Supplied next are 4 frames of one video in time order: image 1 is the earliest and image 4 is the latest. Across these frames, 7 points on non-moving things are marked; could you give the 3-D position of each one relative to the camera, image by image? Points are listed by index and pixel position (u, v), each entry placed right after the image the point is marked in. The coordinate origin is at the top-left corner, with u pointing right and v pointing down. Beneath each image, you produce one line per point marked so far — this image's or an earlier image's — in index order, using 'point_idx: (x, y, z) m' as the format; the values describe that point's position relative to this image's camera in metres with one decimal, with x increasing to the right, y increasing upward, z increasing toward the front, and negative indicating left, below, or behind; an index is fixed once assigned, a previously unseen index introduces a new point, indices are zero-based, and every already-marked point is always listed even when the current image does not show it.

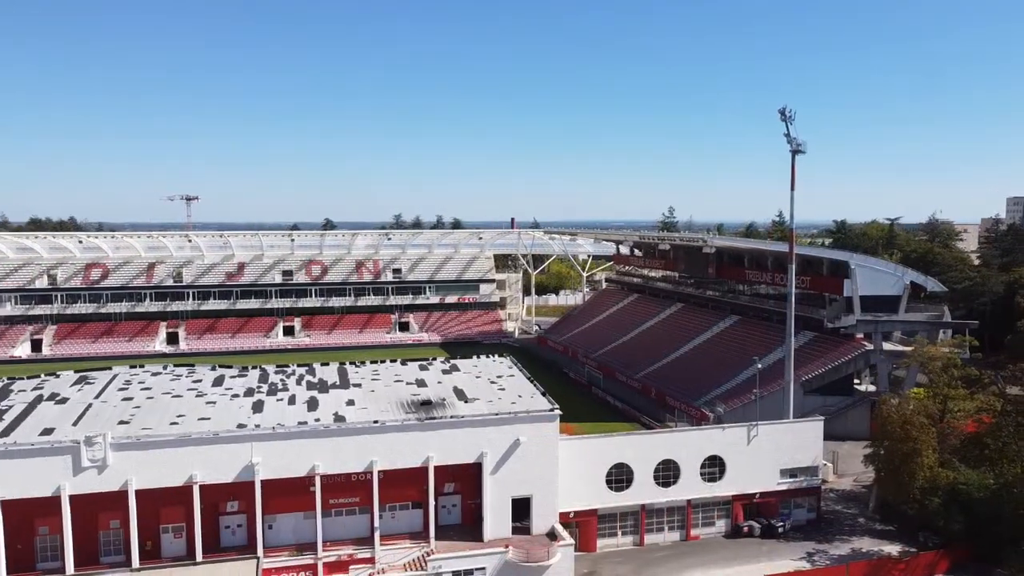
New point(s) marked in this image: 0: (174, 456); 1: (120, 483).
0: (-8.1, -4.0, +19.7) m
1: (-9.3, -4.7, +19.4) m
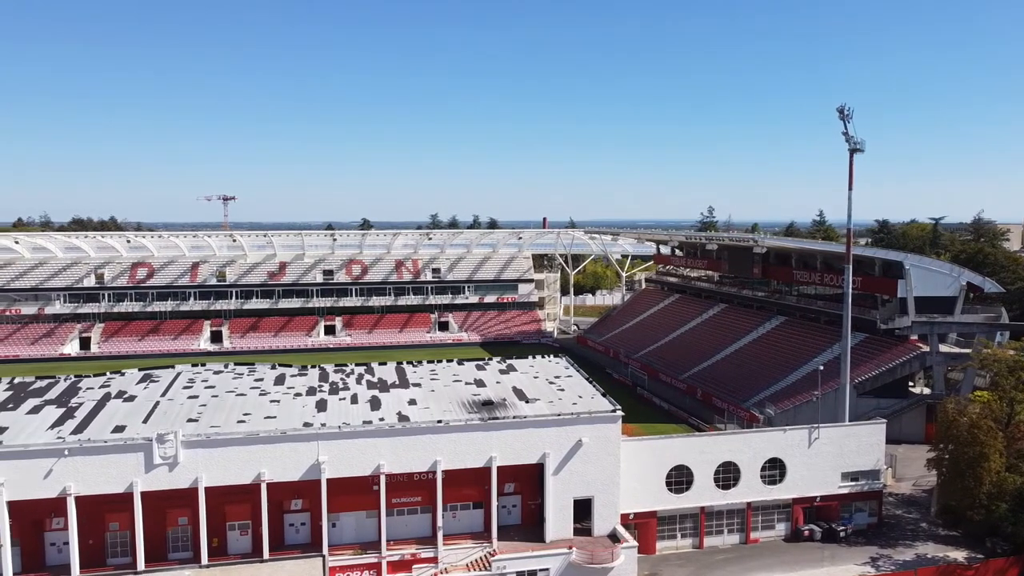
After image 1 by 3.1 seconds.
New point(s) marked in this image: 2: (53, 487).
0: (-6.5, -4.0, +19.9) m
1: (-7.7, -4.6, +19.7) m
2: (-10.7, -4.7, +19.0) m
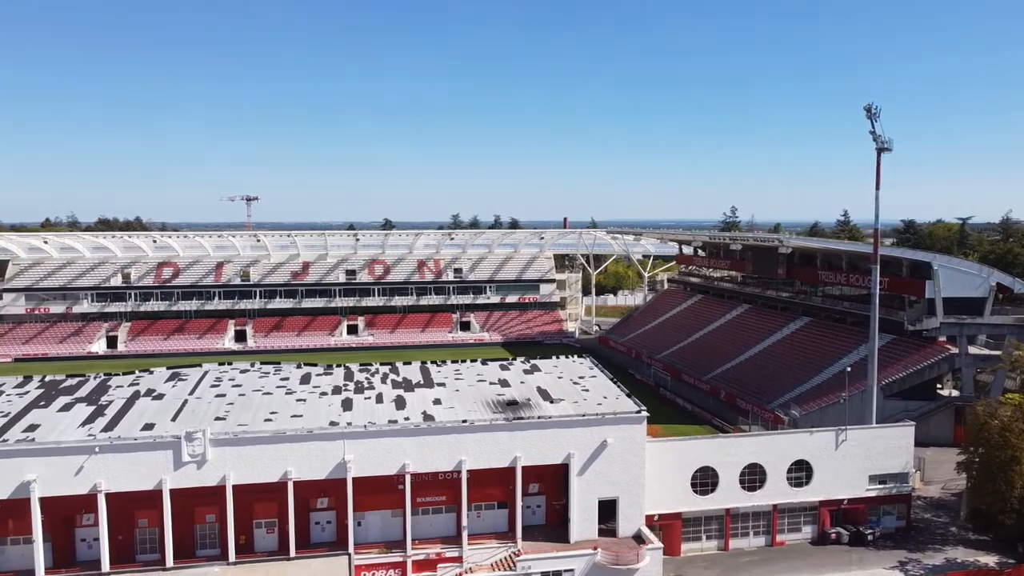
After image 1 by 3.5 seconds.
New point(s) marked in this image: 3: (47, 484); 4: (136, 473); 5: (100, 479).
0: (-5.9, -4.0, +20.0) m
1: (-7.1, -4.6, +19.9) m
2: (-10.1, -4.6, +19.3) m
3: (-10.9, -4.6, +19.1) m
4: (-9.0, -4.4, +19.5) m
5: (-9.7, -4.5, +19.3) m
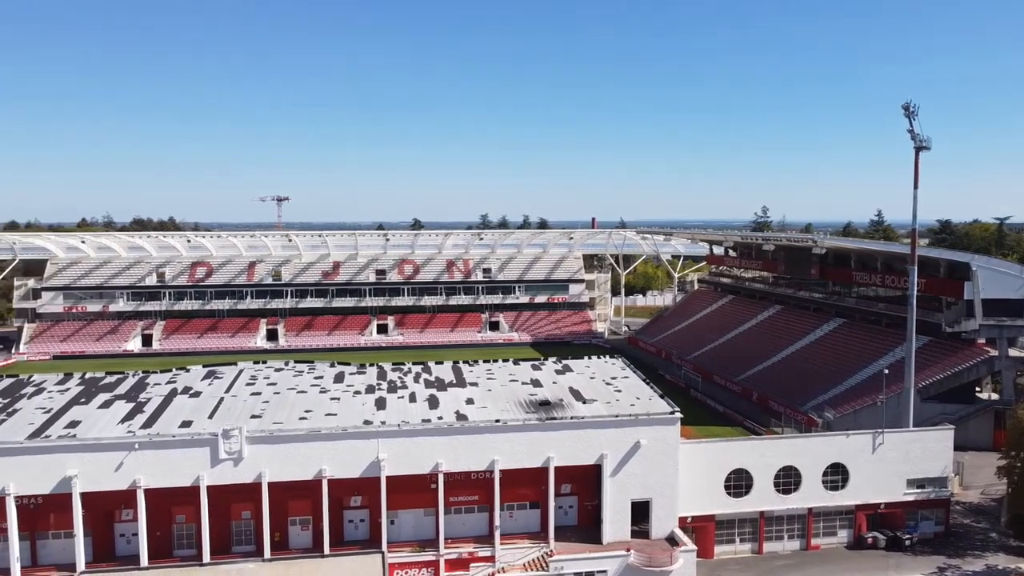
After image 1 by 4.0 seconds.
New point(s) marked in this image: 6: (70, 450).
0: (-5.1, -4.0, +20.2) m
1: (-6.3, -4.6, +20.1) m
2: (-9.3, -4.6, +19.6) m
3: (-10.1, -4.5, +19.5) m
4: (-8.2, -4.4, +19.8) m
5: (-8.9, -4.5, +19.6) m
6: (-10.4, -3.8, +19.3) m
